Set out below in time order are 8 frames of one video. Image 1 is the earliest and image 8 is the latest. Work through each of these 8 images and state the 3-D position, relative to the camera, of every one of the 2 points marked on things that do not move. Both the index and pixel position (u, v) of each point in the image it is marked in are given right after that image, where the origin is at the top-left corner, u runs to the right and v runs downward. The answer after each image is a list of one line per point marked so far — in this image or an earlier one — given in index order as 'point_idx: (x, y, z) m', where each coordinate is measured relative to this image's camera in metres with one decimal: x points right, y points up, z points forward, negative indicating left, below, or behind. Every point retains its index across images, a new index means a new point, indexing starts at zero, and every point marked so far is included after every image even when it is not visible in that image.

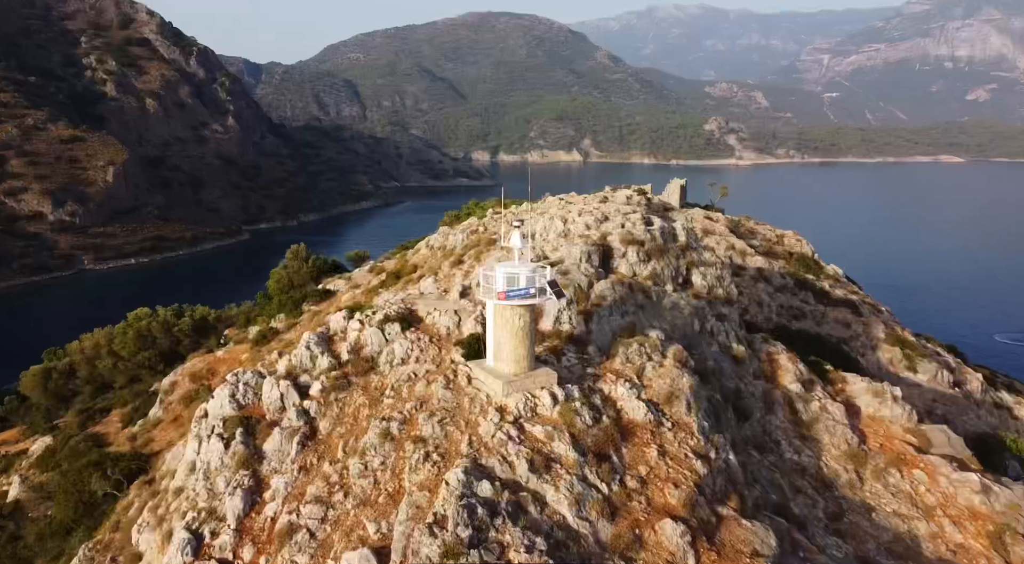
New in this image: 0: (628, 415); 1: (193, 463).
0: (+3.6, -4.1, +18.3) m
1: (-8.1, -4.6, +15.1) m
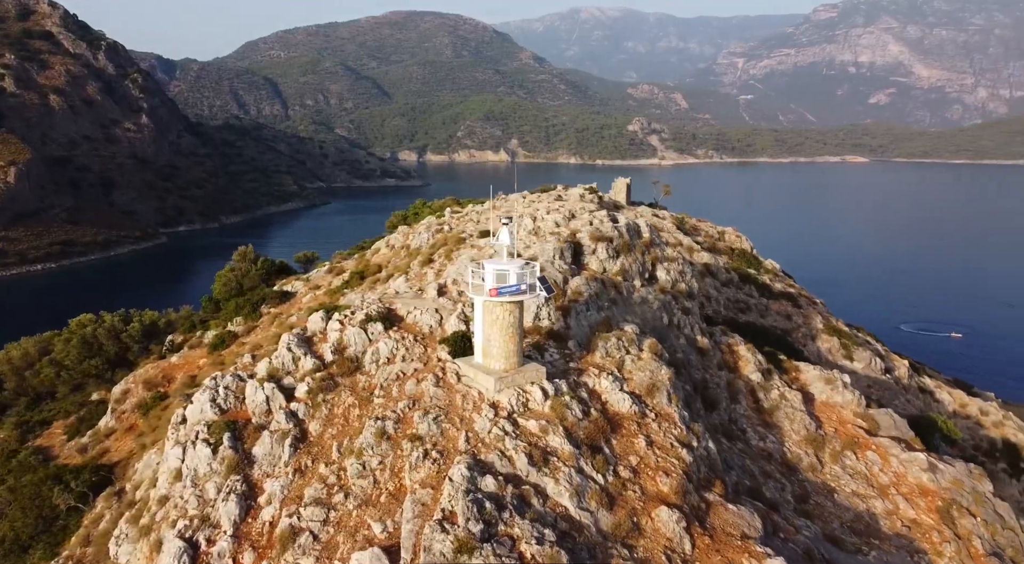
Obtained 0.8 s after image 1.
0: (+3.2, -3.9, +18.6) m
1: (-8.2, -4.7, +14.5) m
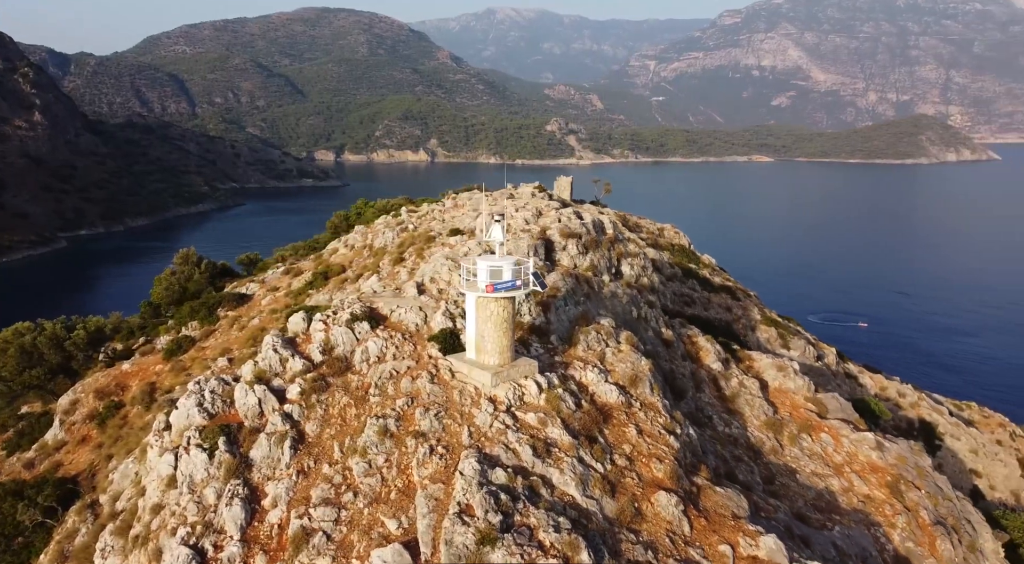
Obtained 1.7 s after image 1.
0: (+2.9, -3.7, +19.1) m
1: (-8.0, -4.7, +14.0) m
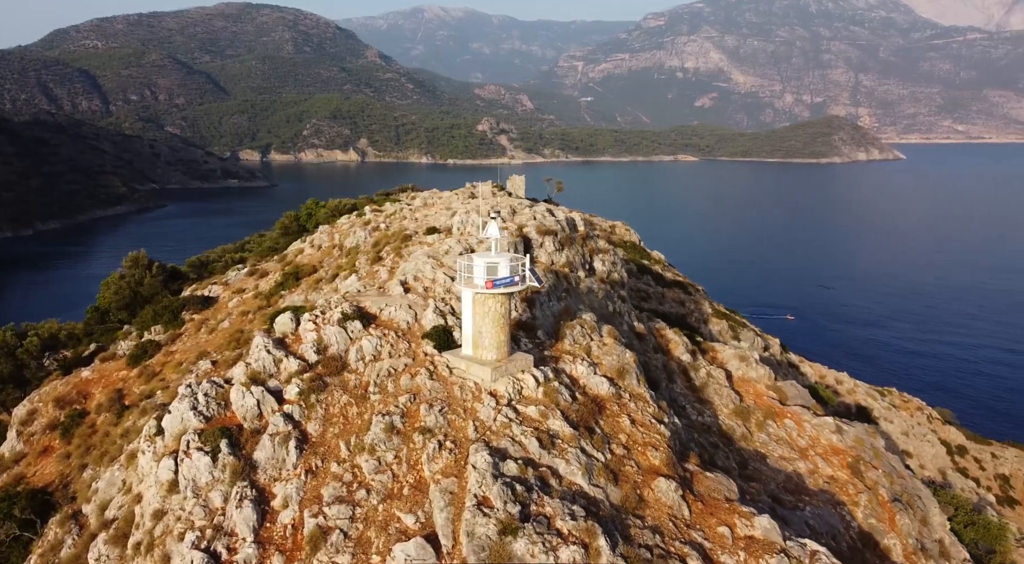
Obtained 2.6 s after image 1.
0: (+2.7, -3.6, +19.5) m
1: (-7.8, -4.7, +13.6) m
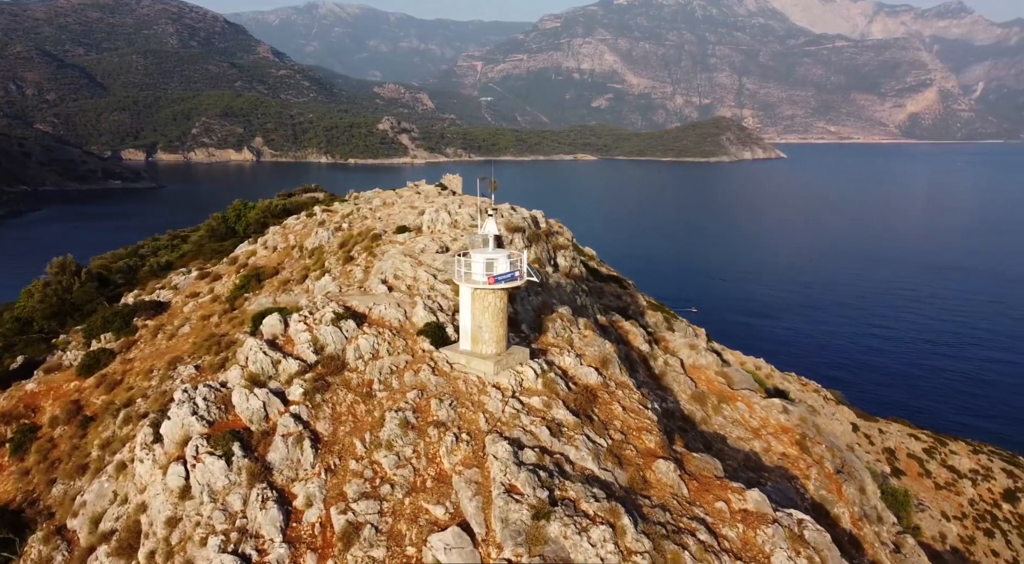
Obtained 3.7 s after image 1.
0: (+2.5, -3.4, +20.2) m
1: (-7.3, -4.7, +13.3) m
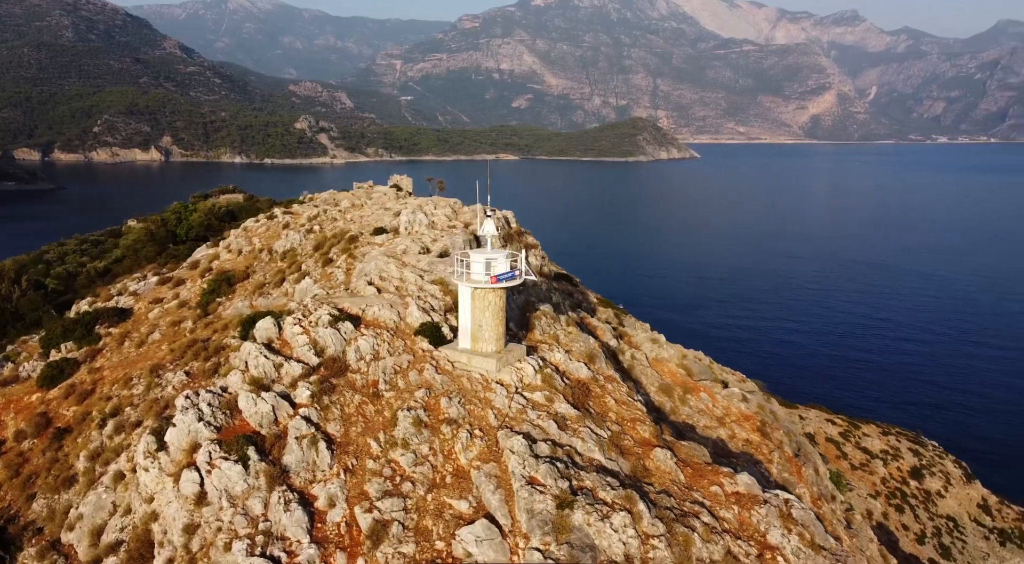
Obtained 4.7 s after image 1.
0: (+2.3, -3.3, +20.9) m
1: (-6.9, -4.8, +13.1) m
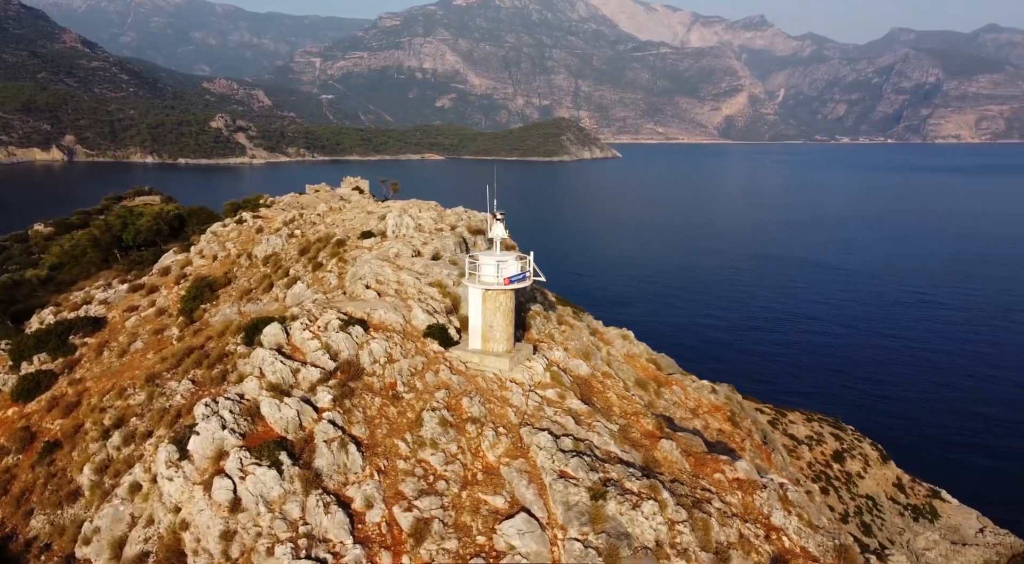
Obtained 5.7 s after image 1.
0: (+2.5, -3.3, +21.5) m
1: (-6.2, -4.9, +13.2) m
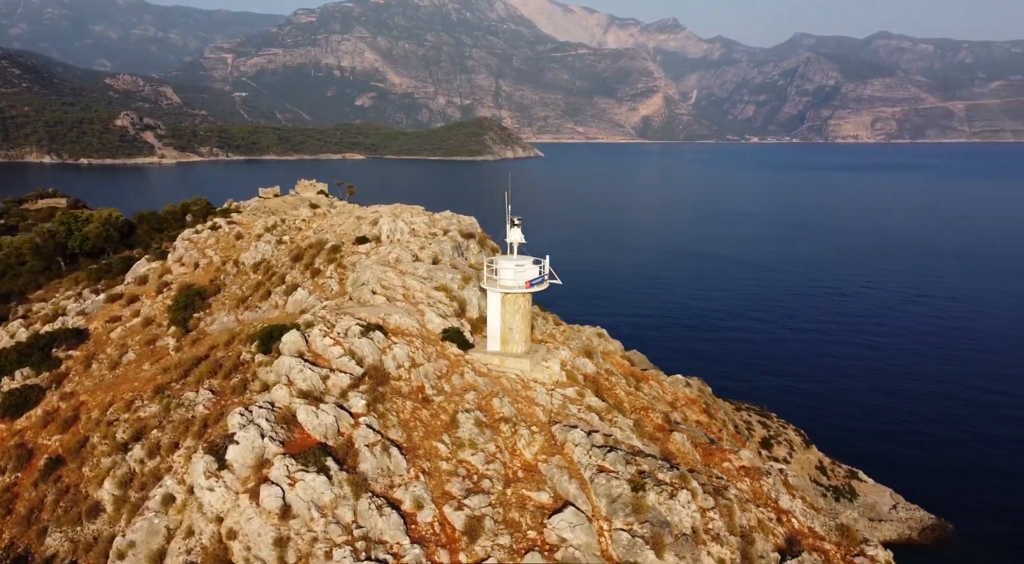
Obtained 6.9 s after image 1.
0: (+2.9, -3.4, +22.3) m
1: (-5.1, -5.2, +13.4) m
